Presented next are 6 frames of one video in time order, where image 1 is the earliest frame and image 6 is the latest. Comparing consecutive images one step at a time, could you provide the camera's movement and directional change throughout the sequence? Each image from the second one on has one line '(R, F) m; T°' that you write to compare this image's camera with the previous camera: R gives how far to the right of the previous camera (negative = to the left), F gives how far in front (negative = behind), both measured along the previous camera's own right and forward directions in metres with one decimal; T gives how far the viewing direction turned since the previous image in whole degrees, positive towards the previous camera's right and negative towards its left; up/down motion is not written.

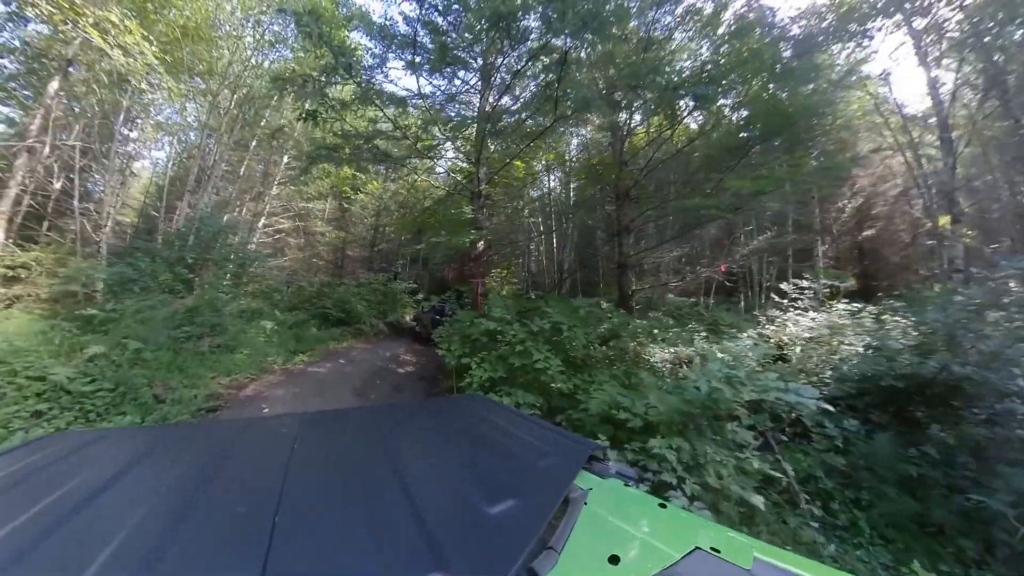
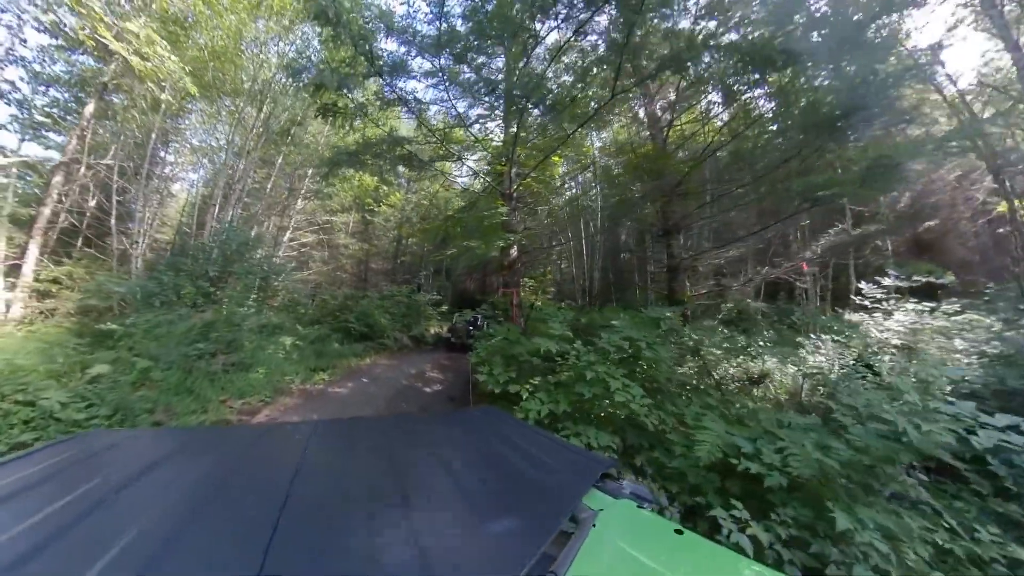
(-0.2, +0.5) m; -3°
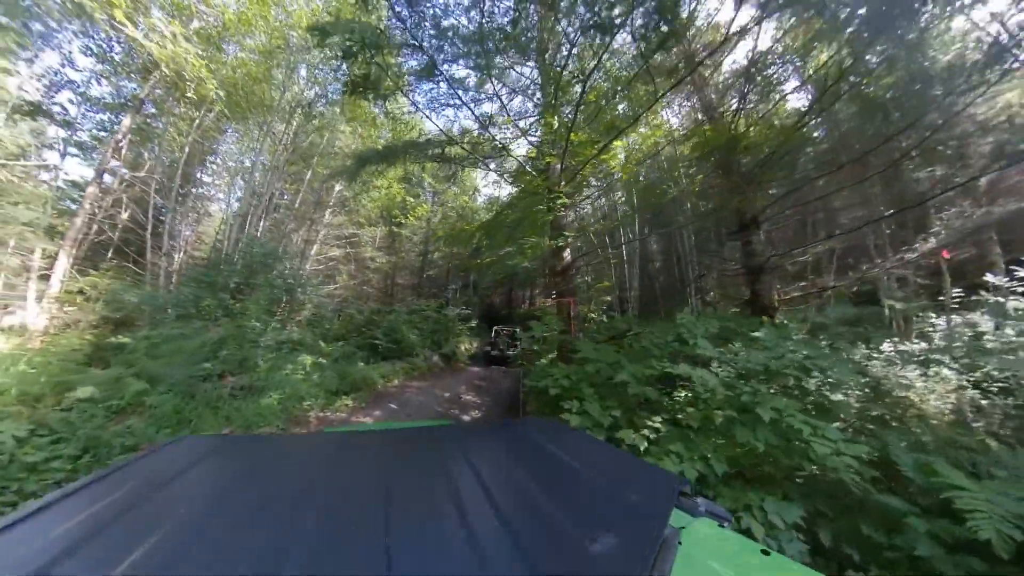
(-0.3, +0.7) m; -3°
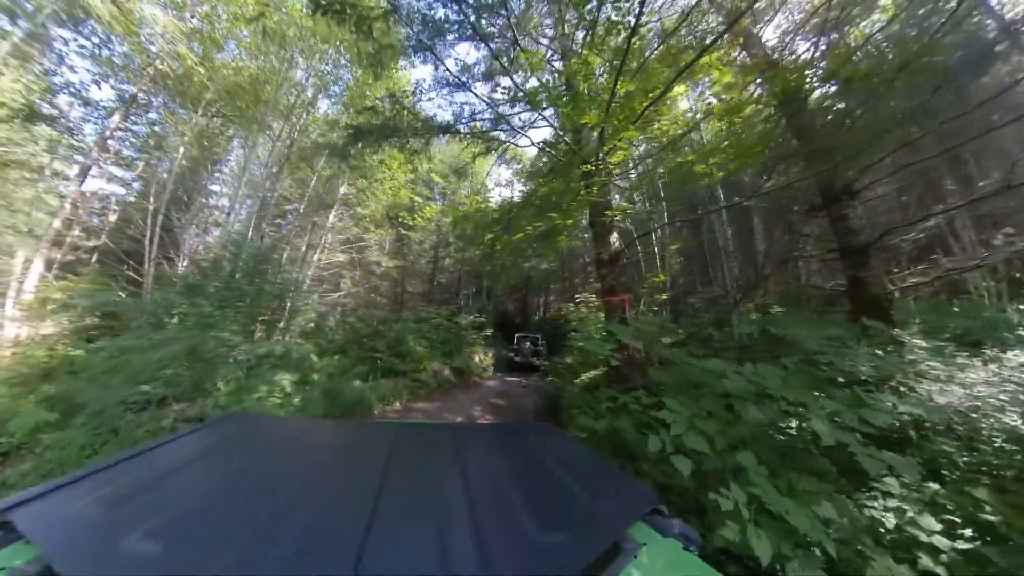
(-0.2, +0.9) m; -2°
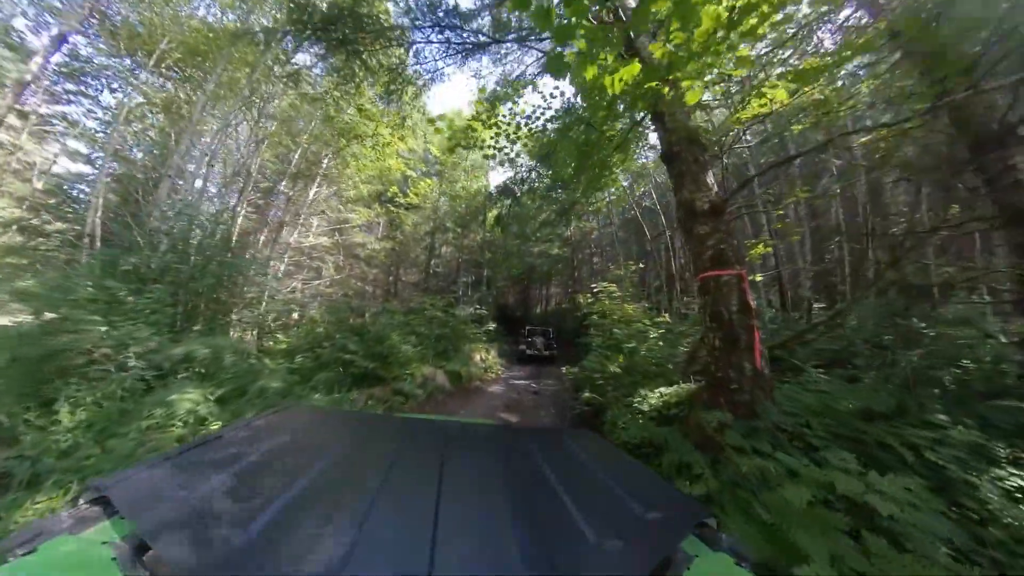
(-0.2, +1.2) m; 0°
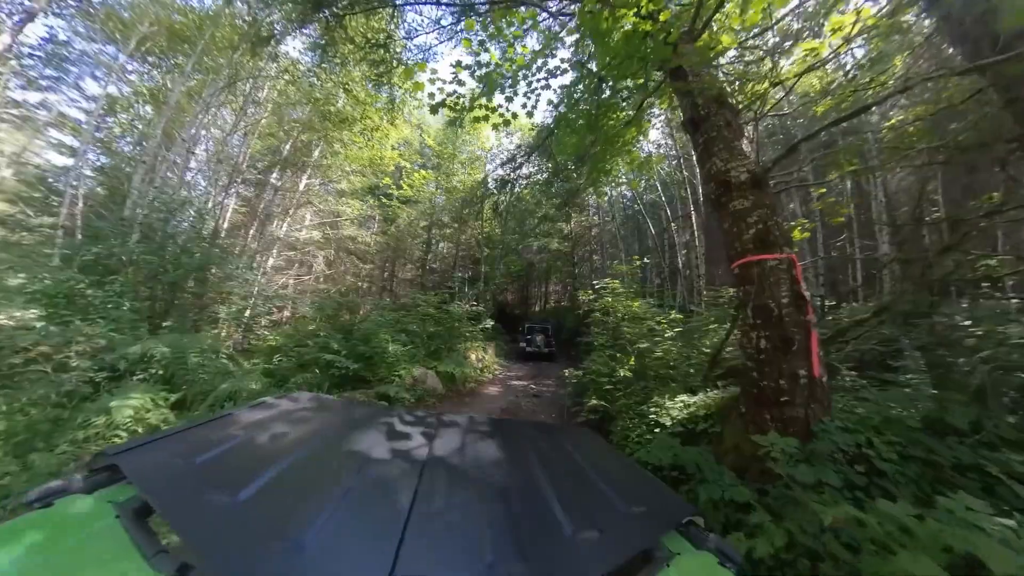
(0.0, +0.3) m; 0°
